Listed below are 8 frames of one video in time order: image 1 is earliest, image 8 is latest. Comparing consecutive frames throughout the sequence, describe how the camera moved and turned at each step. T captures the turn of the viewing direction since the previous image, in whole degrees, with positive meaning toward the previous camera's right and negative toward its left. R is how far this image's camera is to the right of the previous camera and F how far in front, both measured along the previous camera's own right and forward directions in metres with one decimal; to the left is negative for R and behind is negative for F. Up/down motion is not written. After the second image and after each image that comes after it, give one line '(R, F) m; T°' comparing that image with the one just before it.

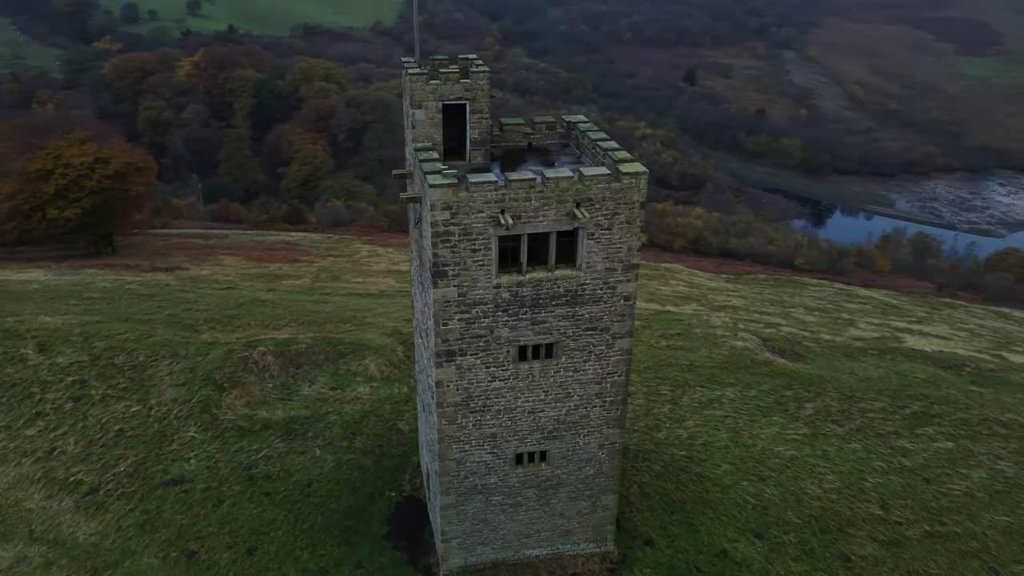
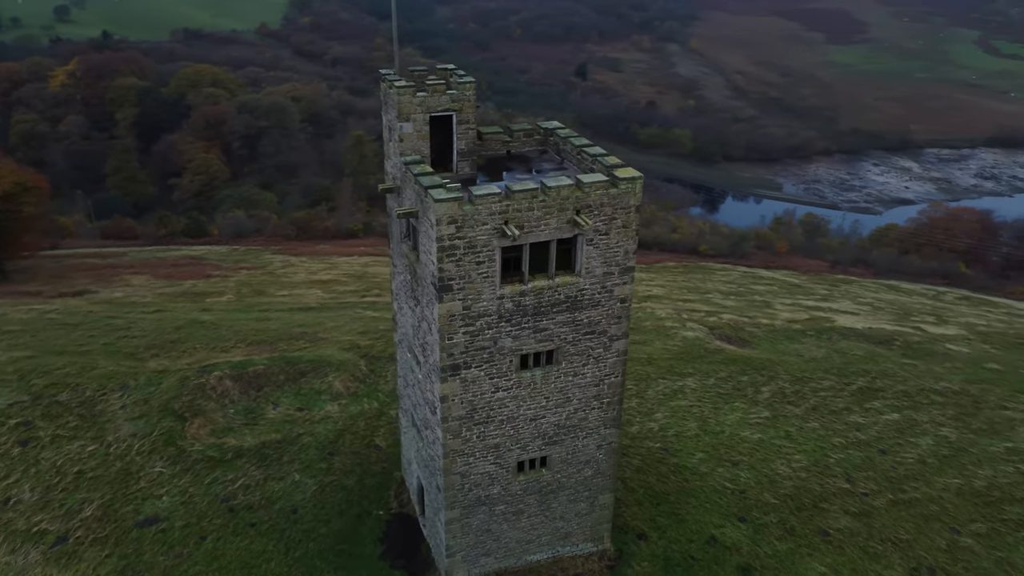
(-2.5, +0.1) m; +7°
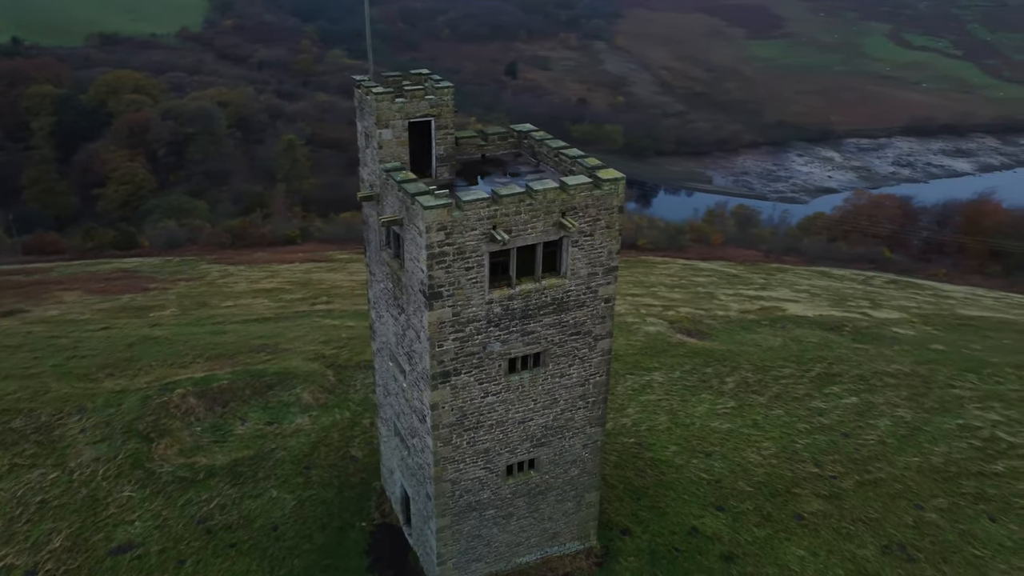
(-1.3, +0.1) m; +5°
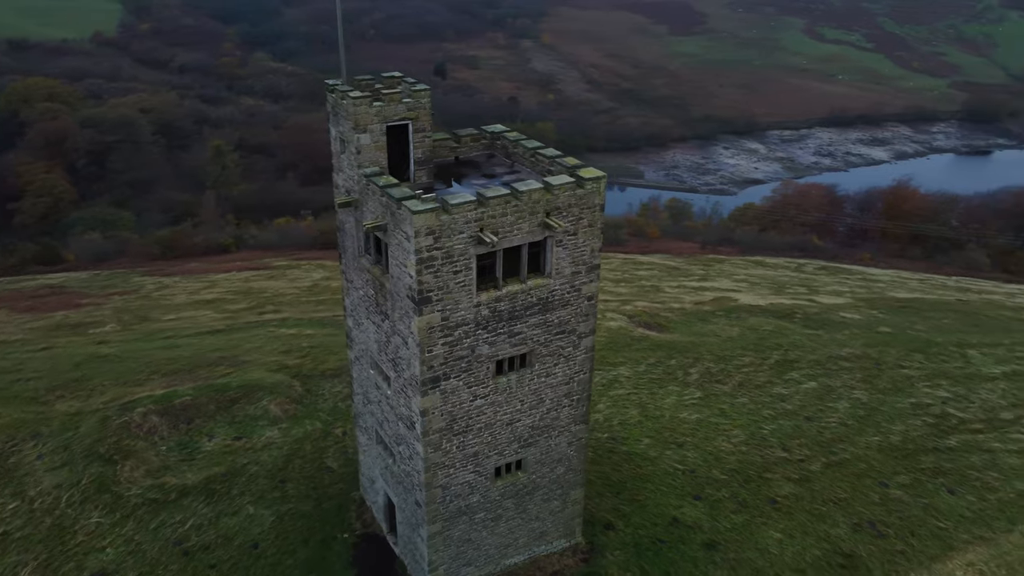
(-1.3, +0.1) m; +5°
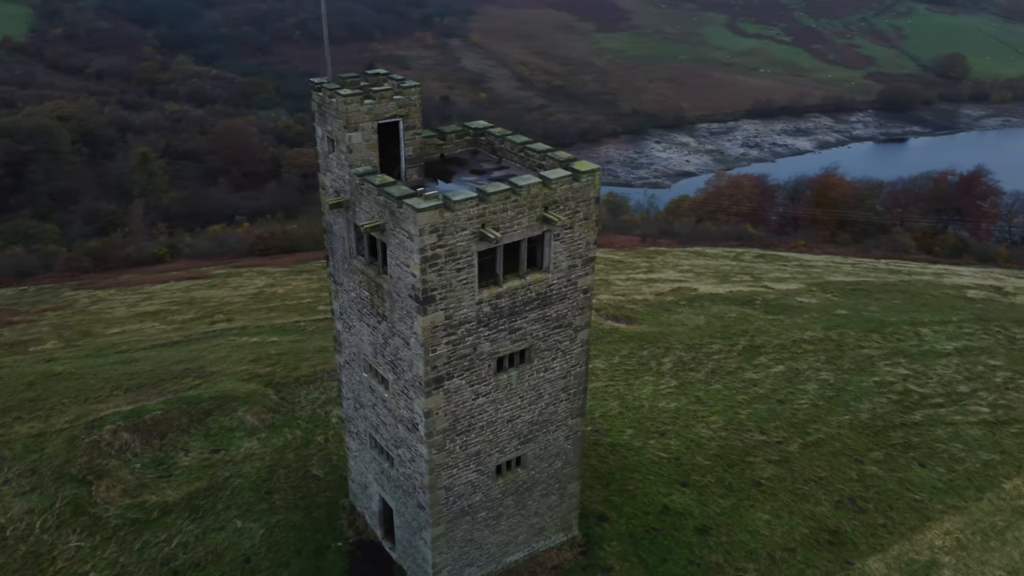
(-1.6, +0.2) m; +5°
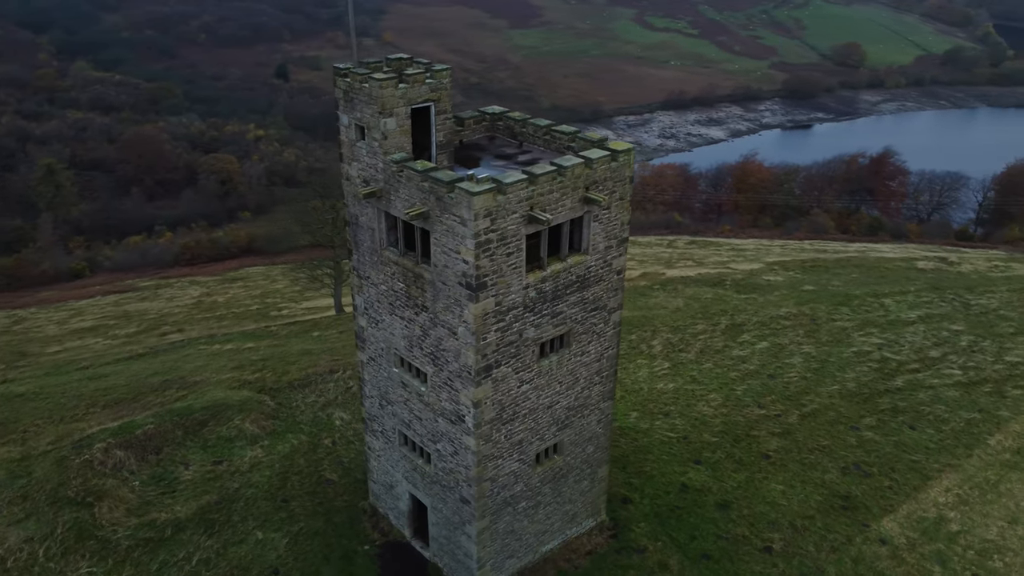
(-3.0, +0.5) m; +6°
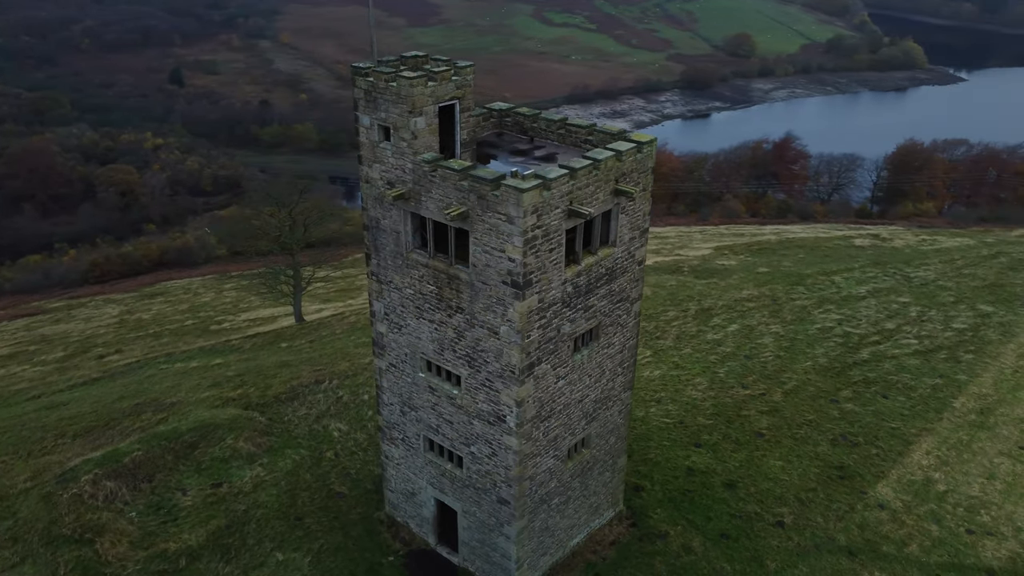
(-3.0, +0.3) m; +6°
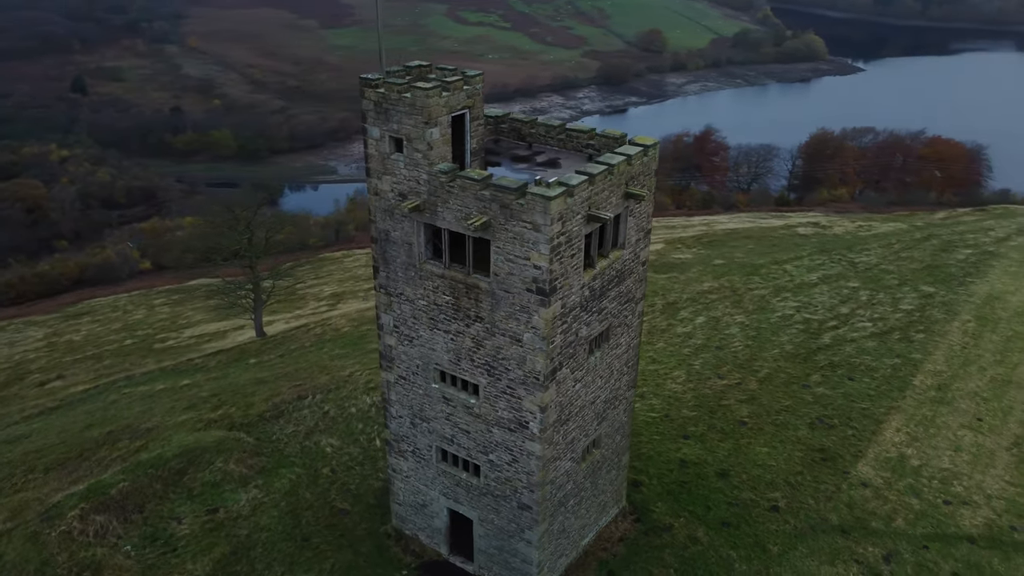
(-2.3, 0.0) m; +5°
